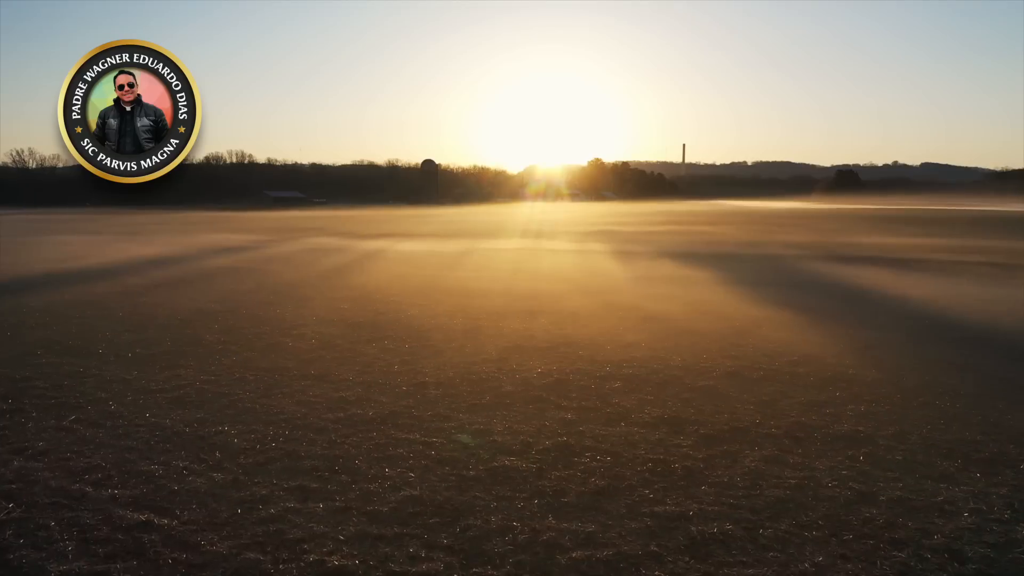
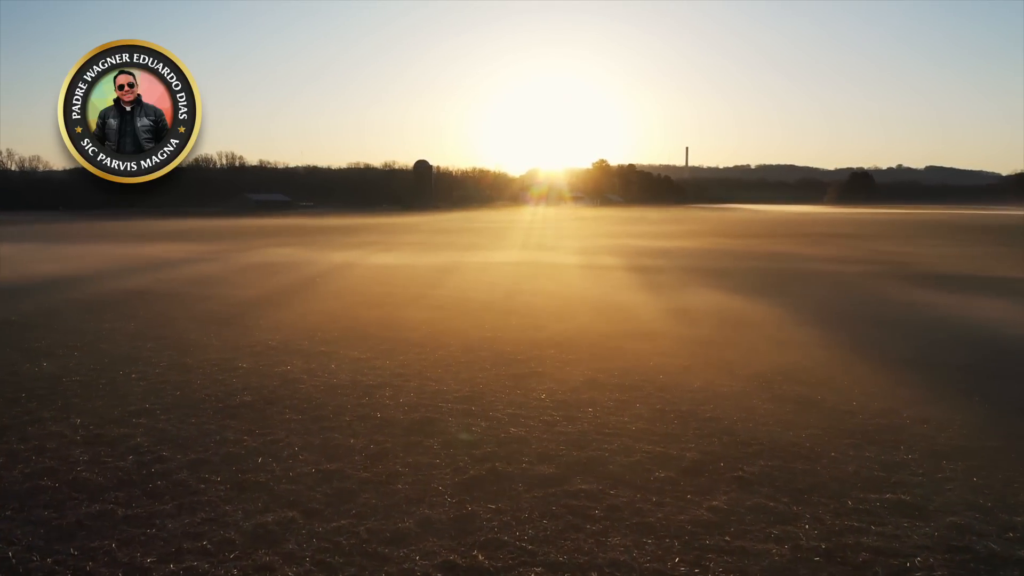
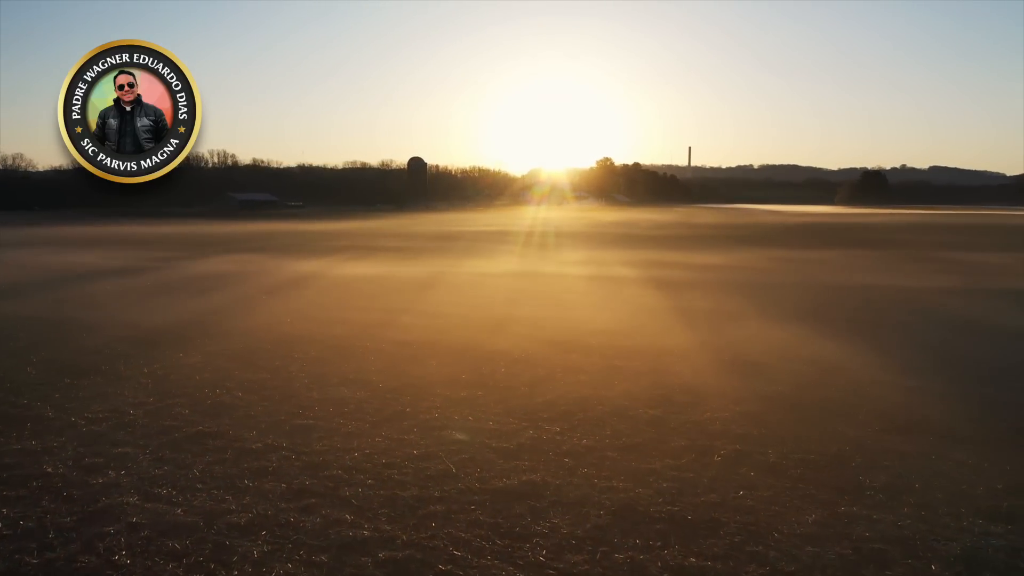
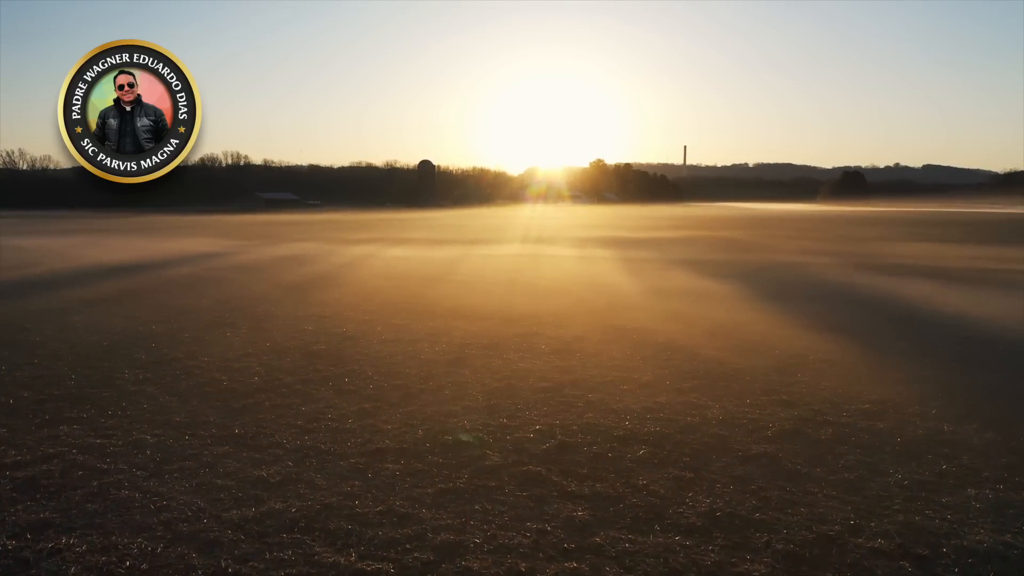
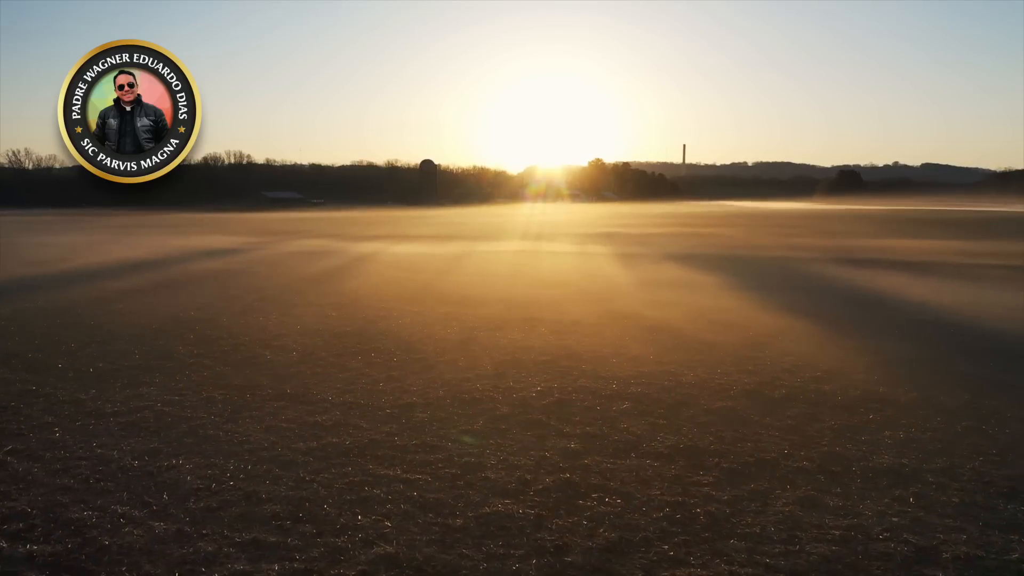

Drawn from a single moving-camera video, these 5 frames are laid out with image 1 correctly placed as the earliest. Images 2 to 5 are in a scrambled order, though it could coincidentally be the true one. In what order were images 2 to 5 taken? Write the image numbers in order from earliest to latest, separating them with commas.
5, 4, 2, 3
